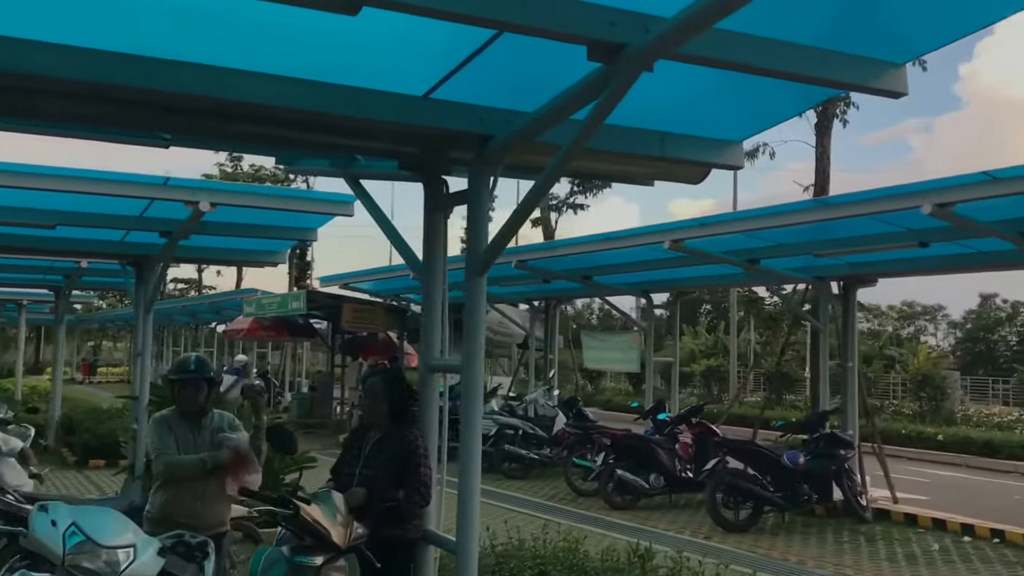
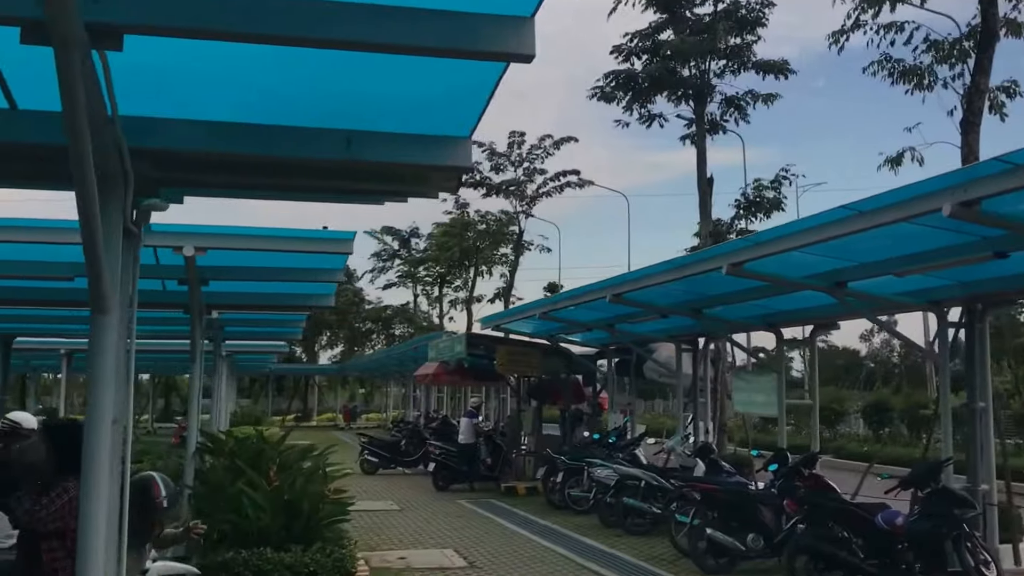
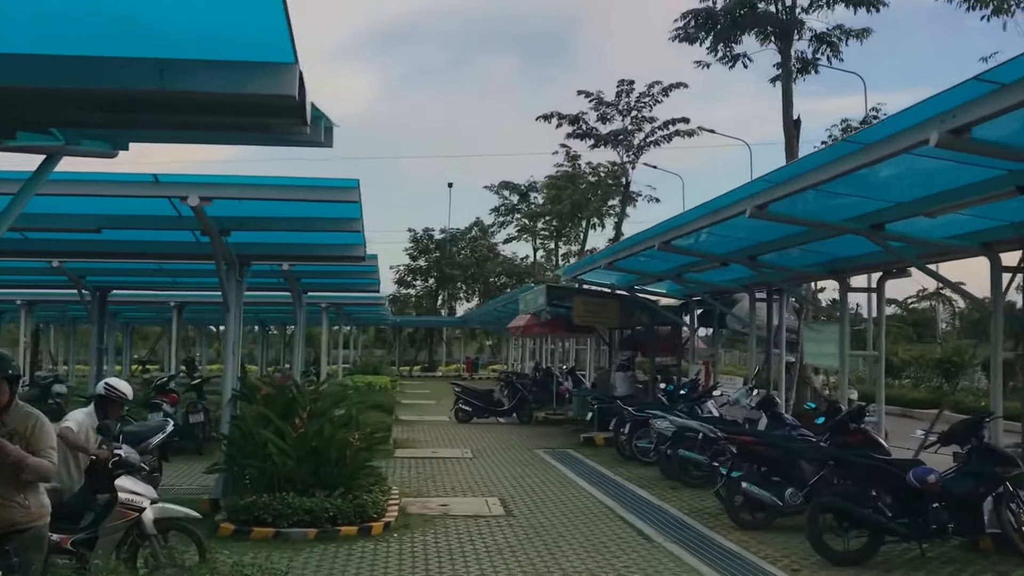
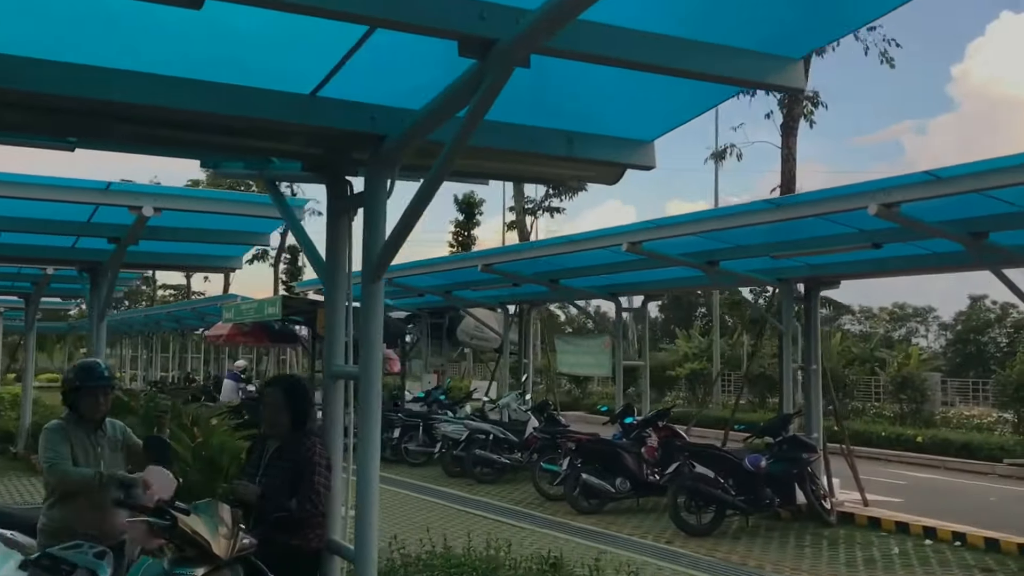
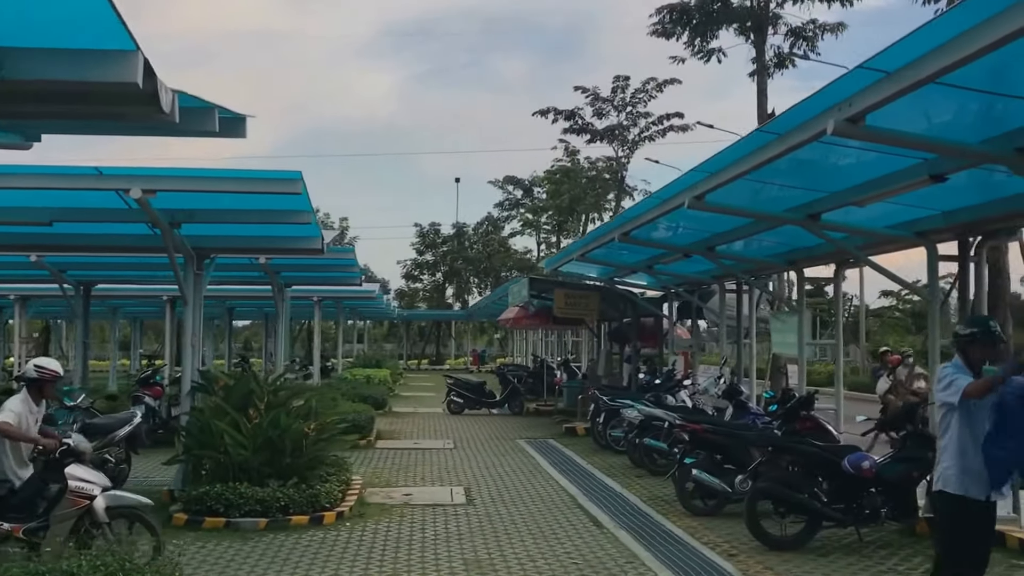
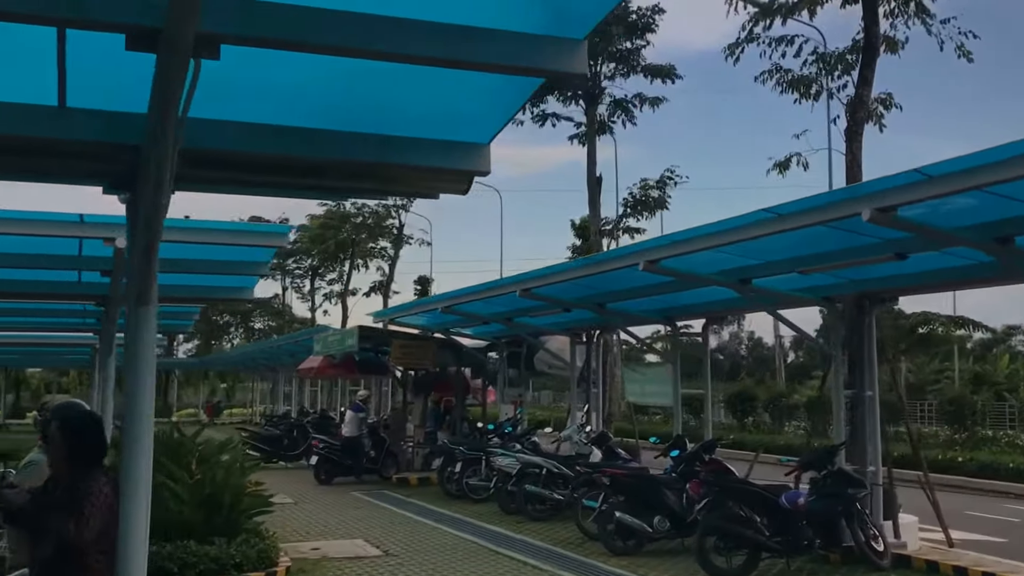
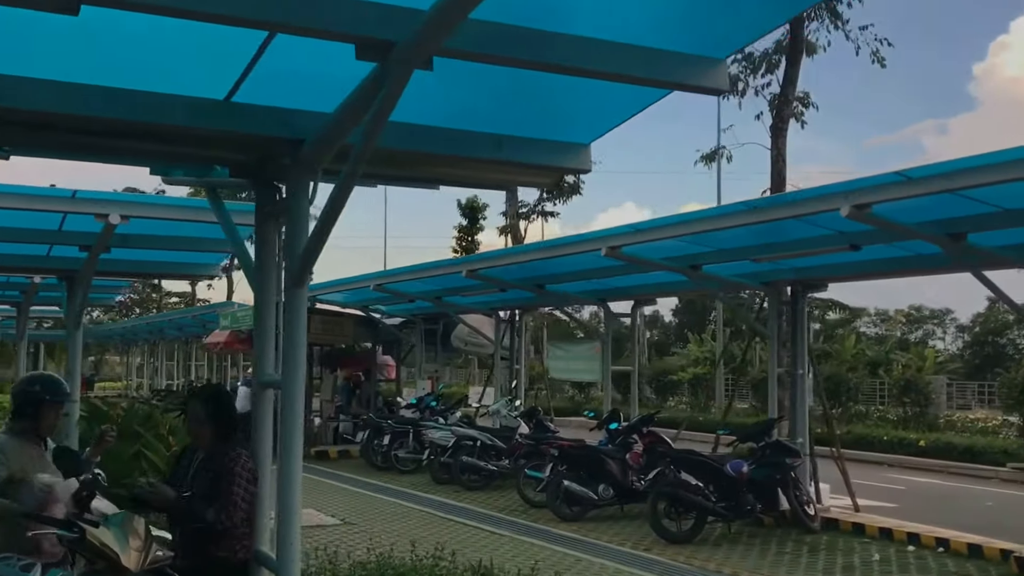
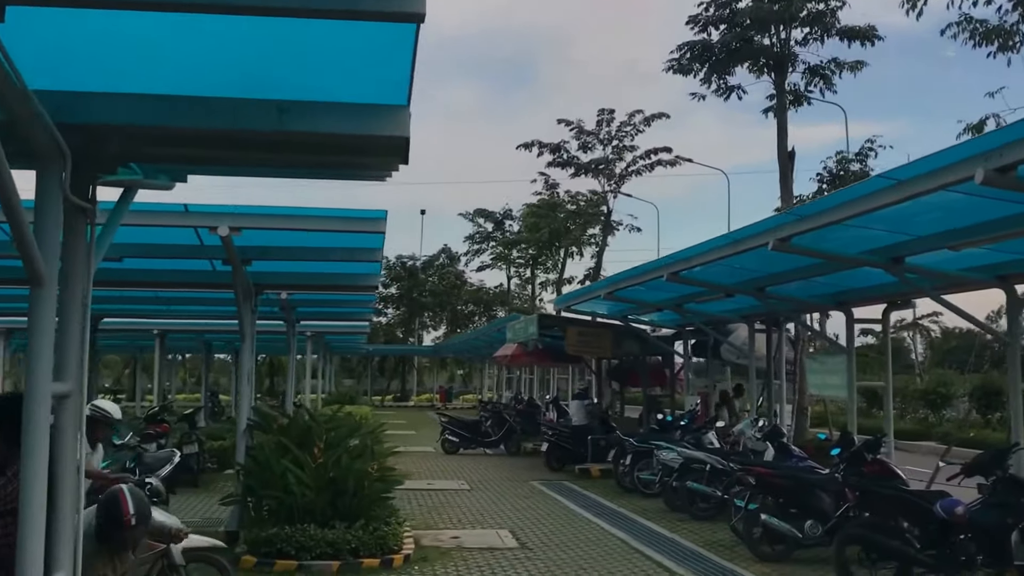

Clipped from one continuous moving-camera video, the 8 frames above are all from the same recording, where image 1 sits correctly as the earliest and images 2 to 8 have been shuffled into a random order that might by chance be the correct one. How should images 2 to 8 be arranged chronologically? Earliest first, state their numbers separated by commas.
4, 7, 6, 2, 8, 3, 5
